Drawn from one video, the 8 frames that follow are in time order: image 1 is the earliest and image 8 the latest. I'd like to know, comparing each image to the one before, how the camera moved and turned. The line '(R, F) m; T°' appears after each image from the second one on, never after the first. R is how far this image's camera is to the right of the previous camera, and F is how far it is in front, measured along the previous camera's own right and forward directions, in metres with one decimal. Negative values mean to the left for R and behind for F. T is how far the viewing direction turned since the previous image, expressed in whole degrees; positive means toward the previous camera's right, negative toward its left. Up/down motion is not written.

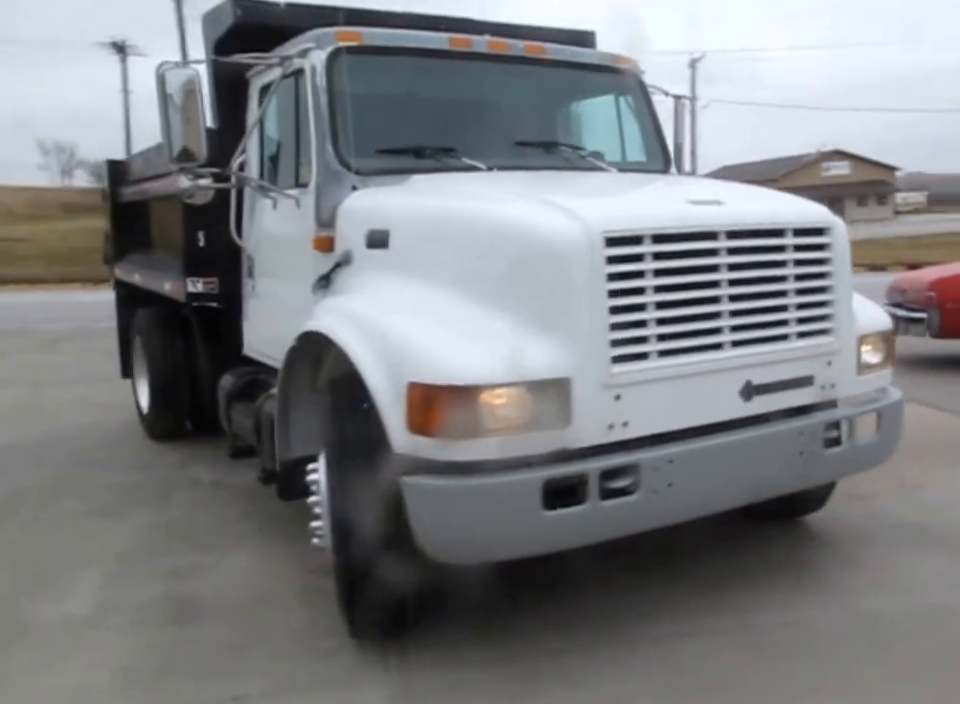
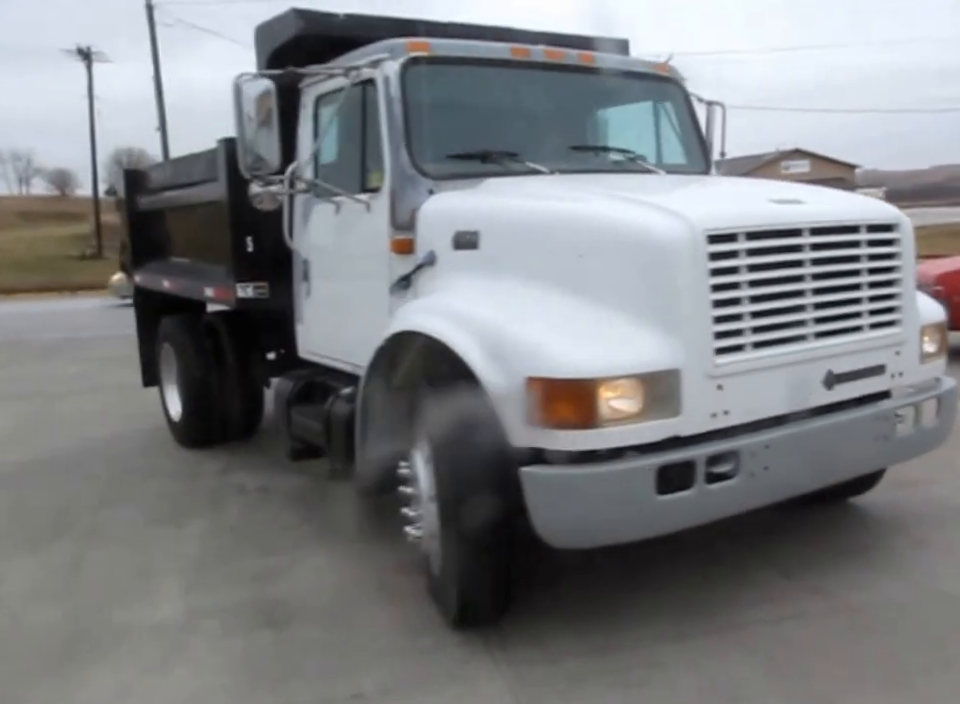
(-0.4, -0.1) m; +2°
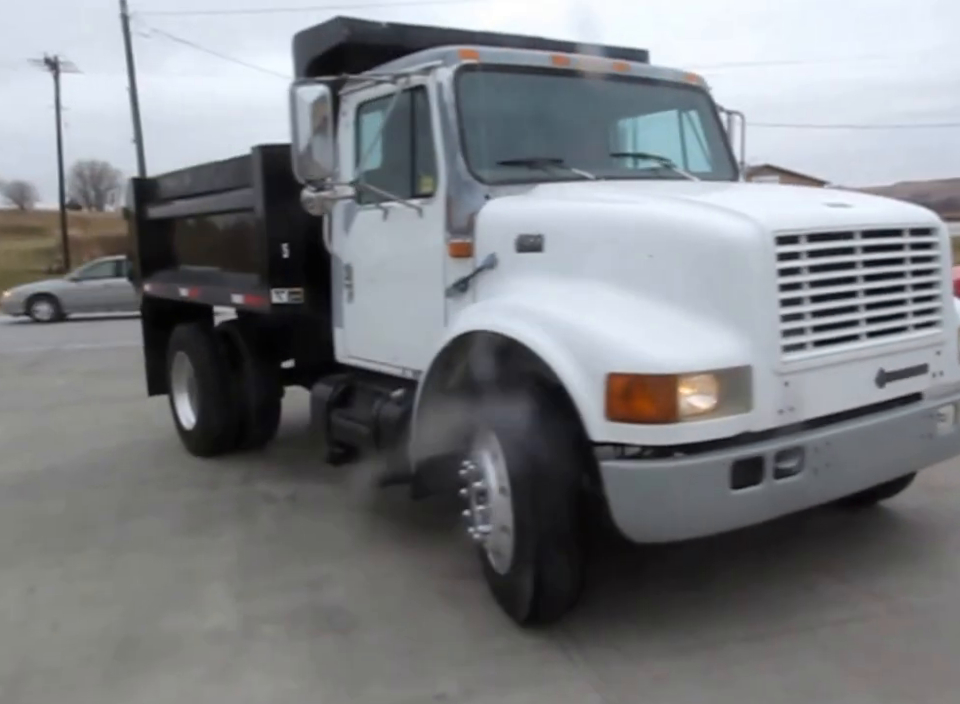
(-0.4, 0.0) m; +2°
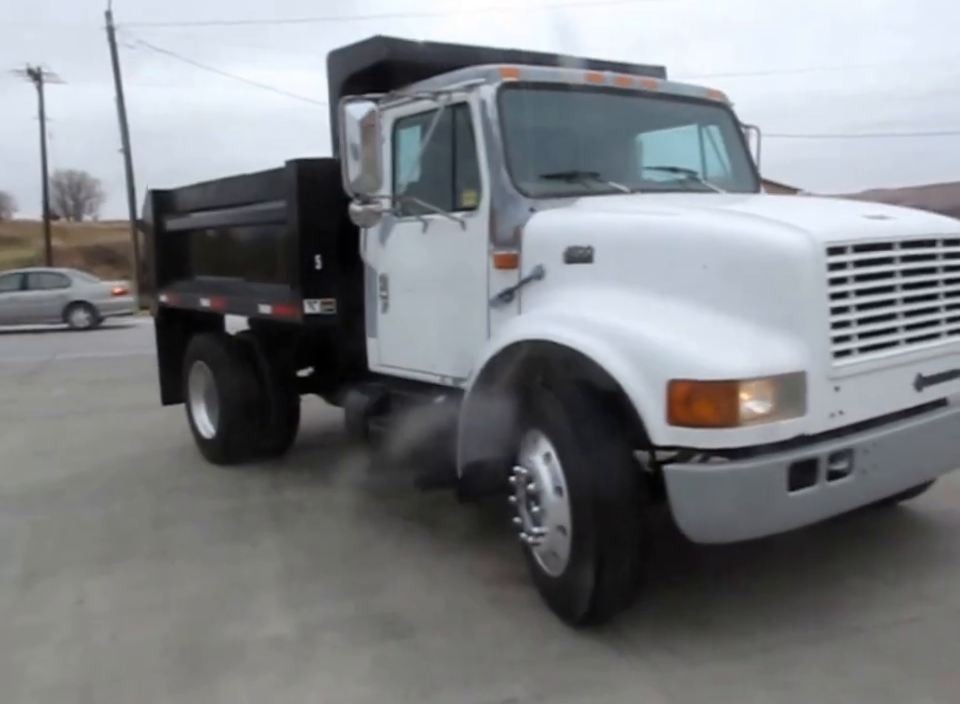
(-0.3, -0.1) m; +1°
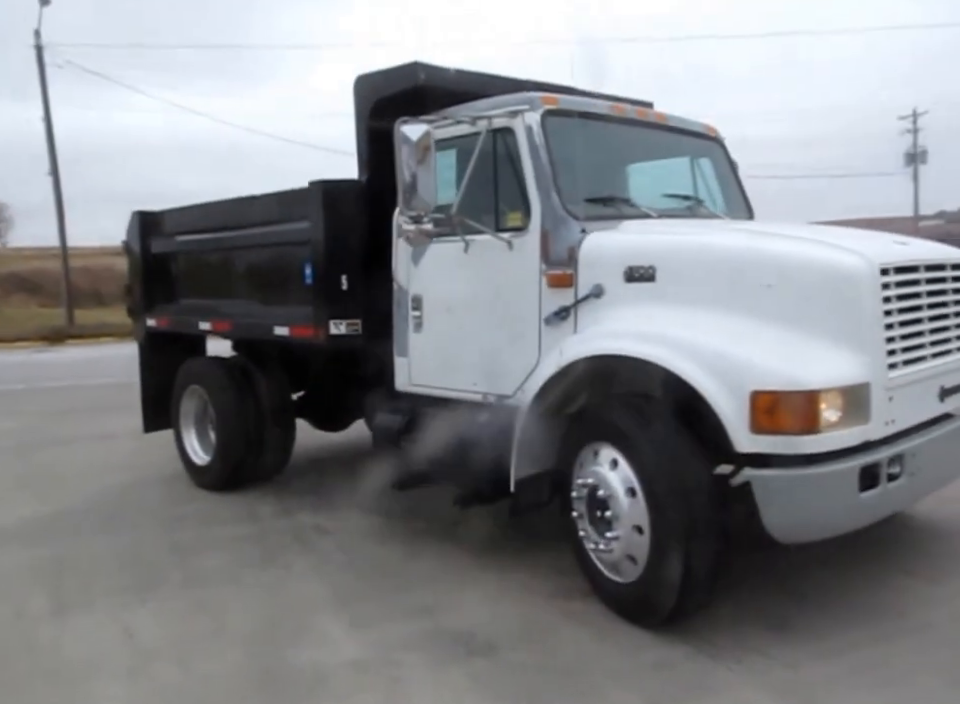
(-0.6, 0.0) m; +5°
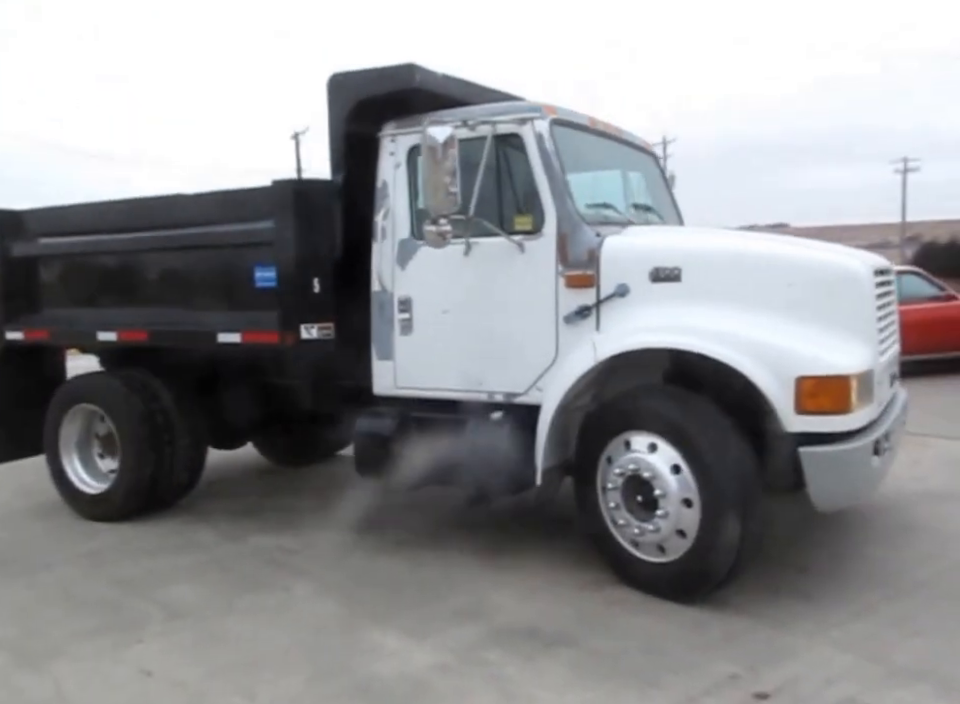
(-1.1, +0.1) m; +16°
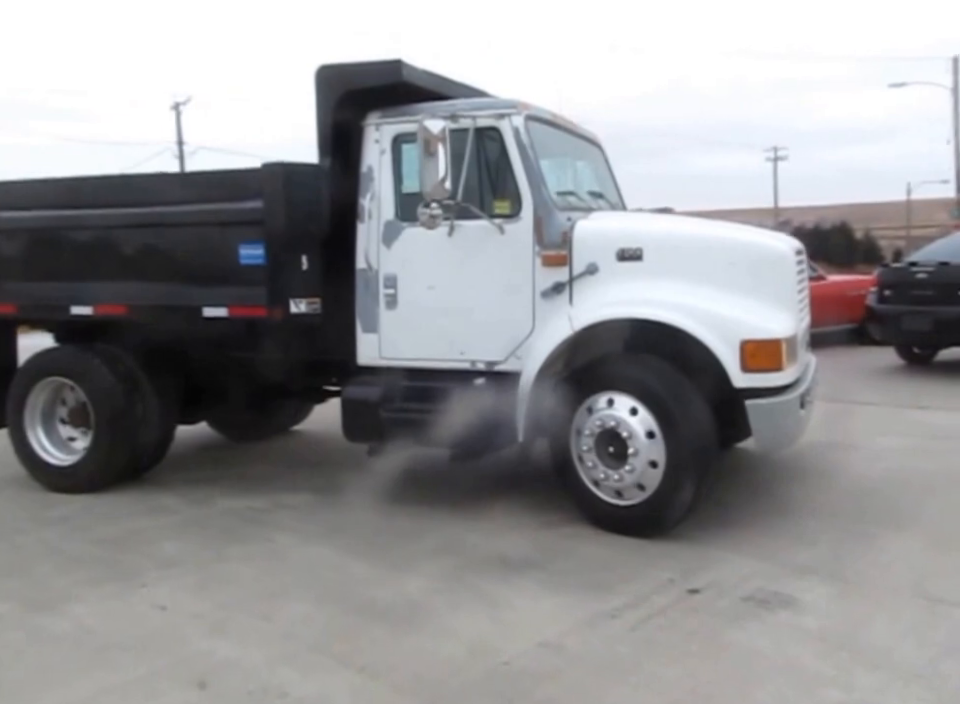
(-0.4, -0.5) m; +7°
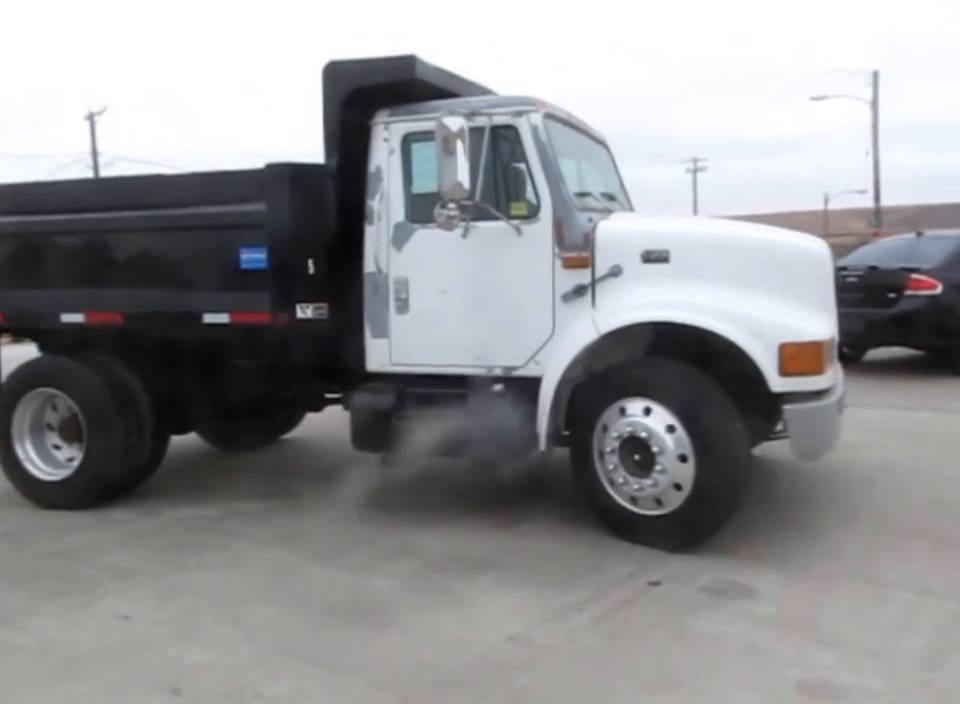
(-0.2, +0.2) m; +2°
